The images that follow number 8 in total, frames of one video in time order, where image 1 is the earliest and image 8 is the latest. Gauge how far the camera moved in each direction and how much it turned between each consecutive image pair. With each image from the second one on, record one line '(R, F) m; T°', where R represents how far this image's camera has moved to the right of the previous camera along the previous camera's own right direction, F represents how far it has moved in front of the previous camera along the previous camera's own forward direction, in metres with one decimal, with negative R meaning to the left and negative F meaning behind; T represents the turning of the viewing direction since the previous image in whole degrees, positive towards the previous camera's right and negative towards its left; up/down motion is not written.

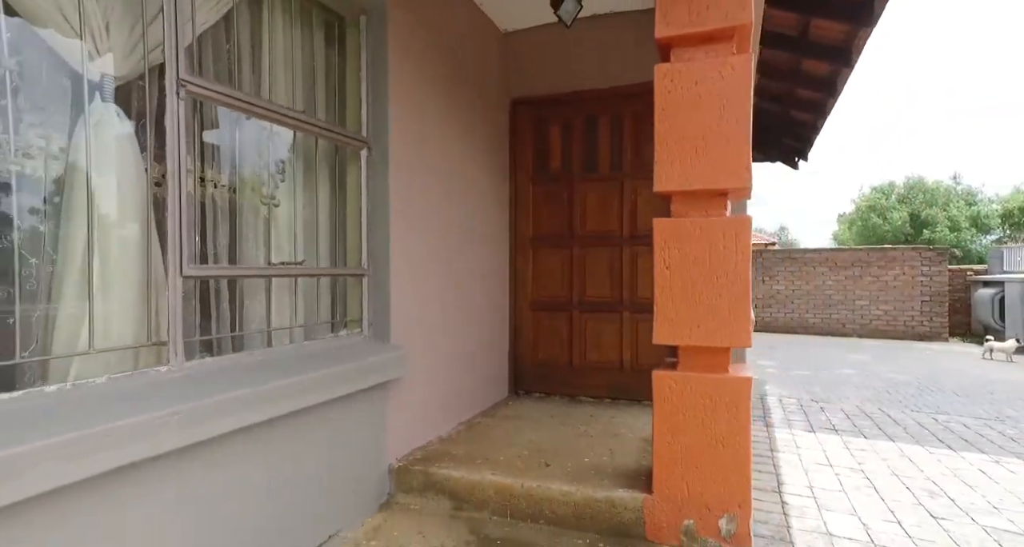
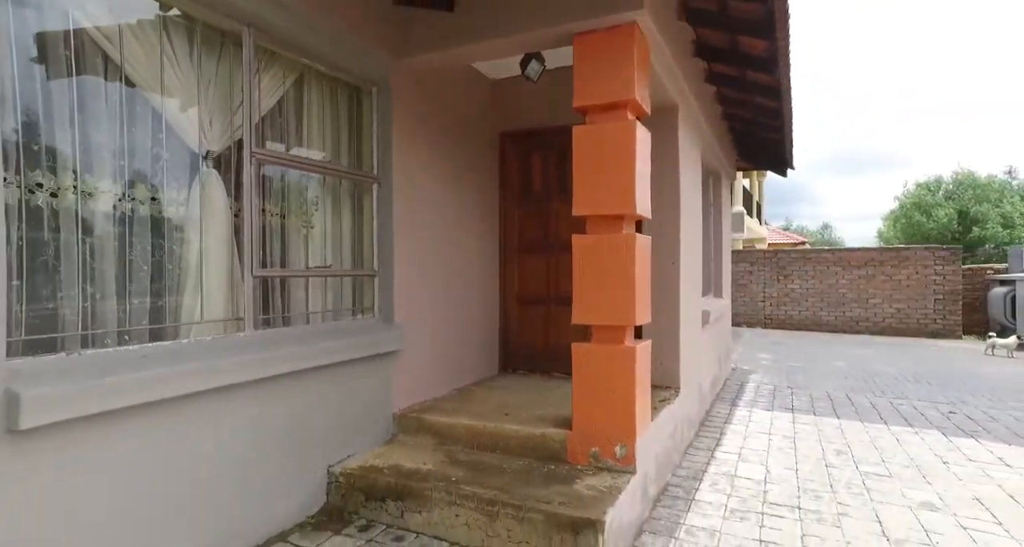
(+0.4, -1.1) m; -3°
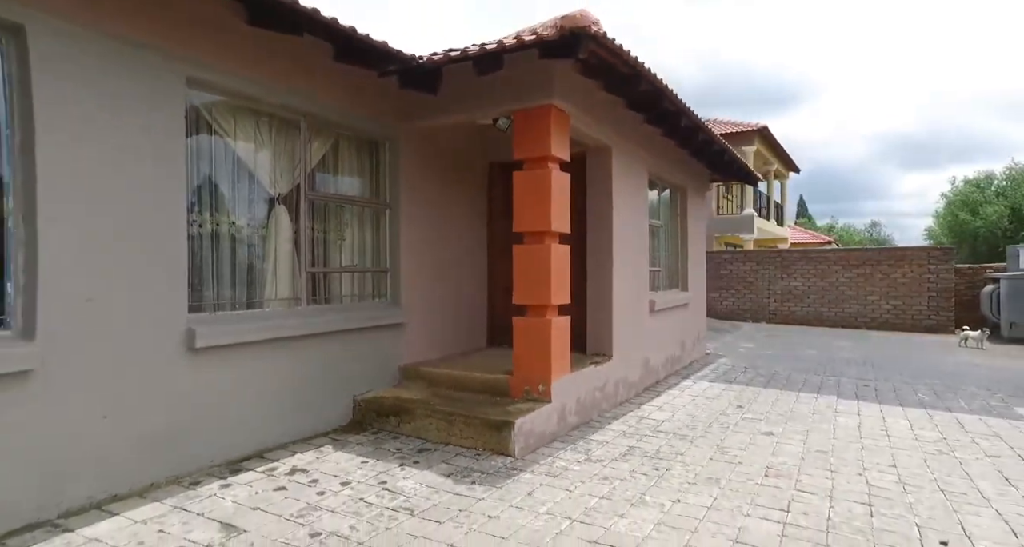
(+0.7, -1.7) m; -4°
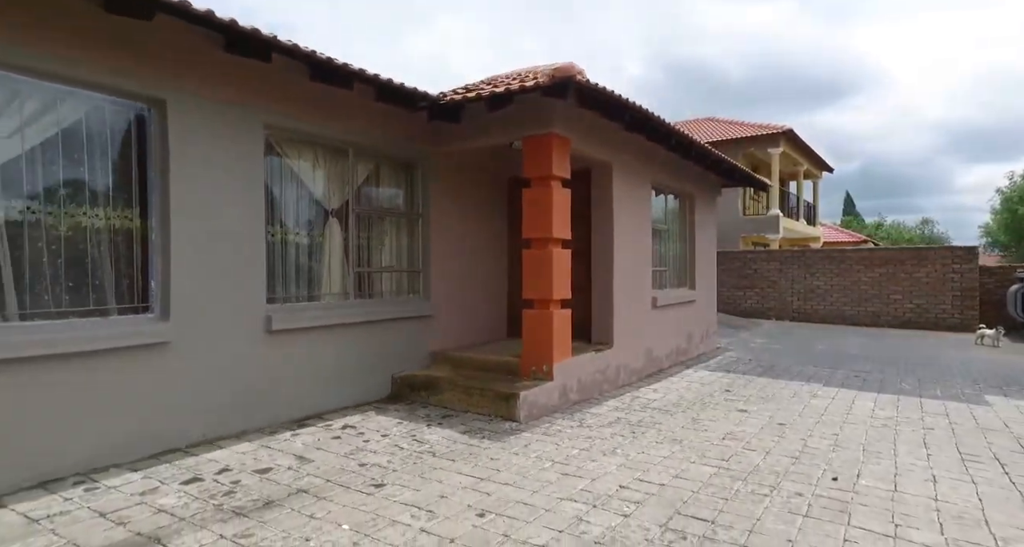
(+0.3, -1.0) m; -3°
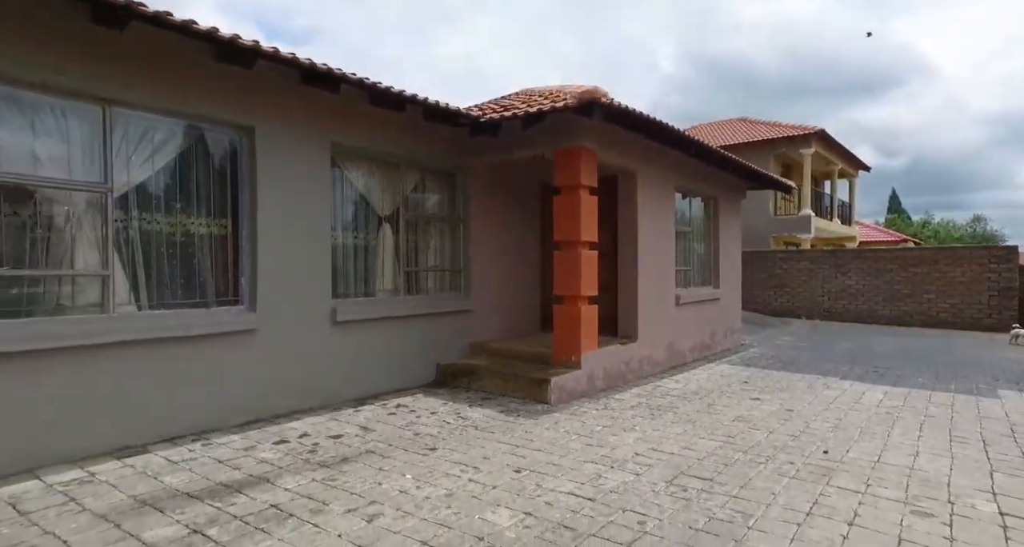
(0.0, -0.7) m; -3°
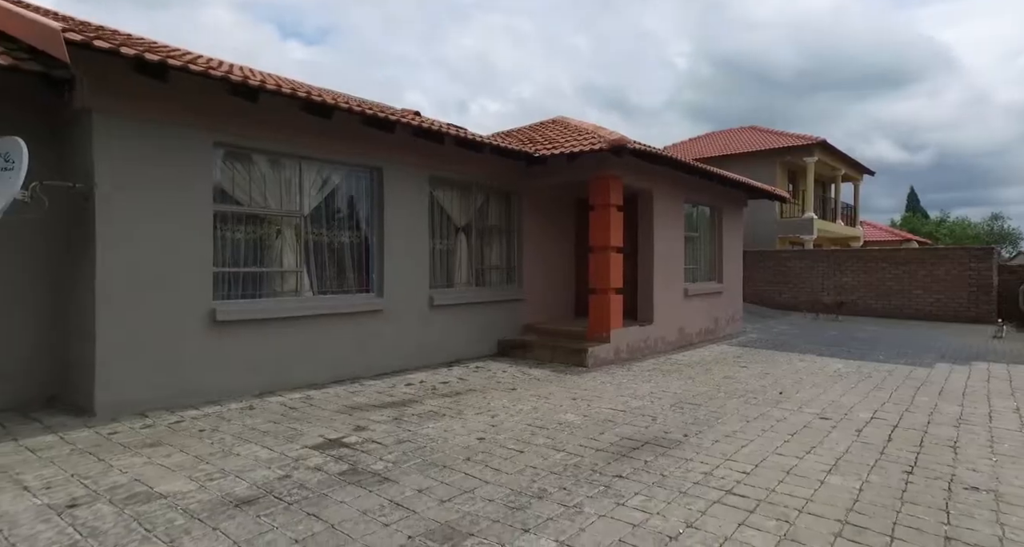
(-0.4, -2.1) m; -1°
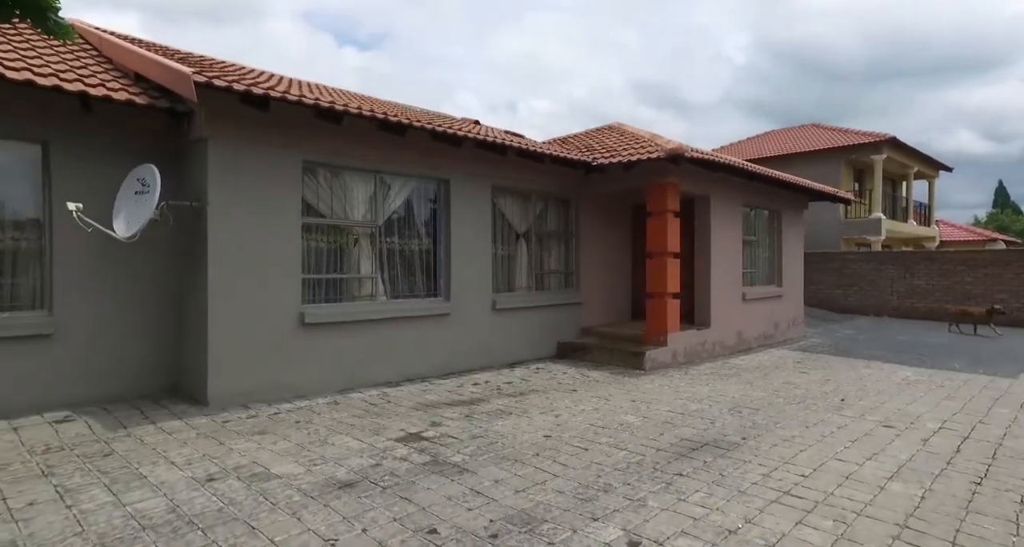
(-0.1, -0.3) m; -5°
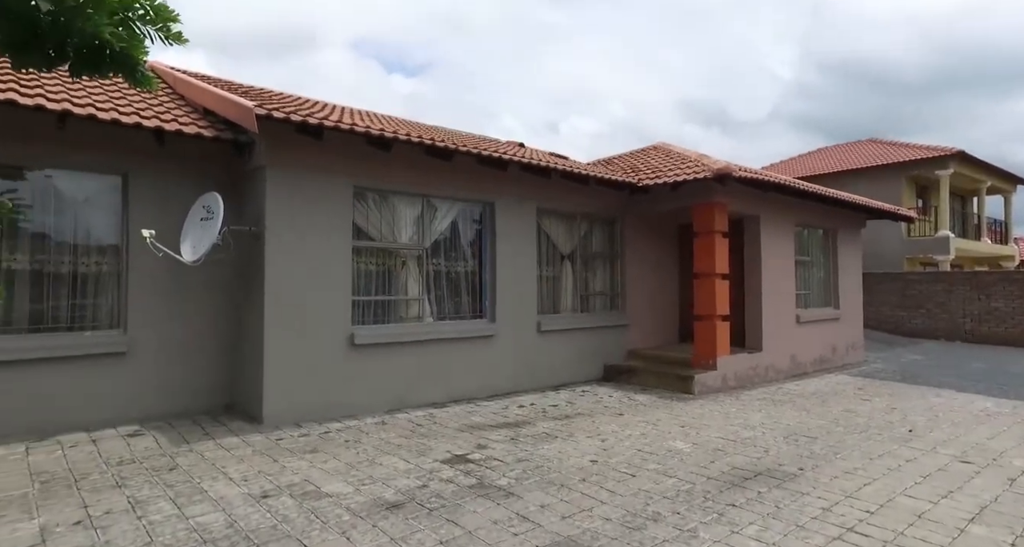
(0.0, 0.0) m; -4°
